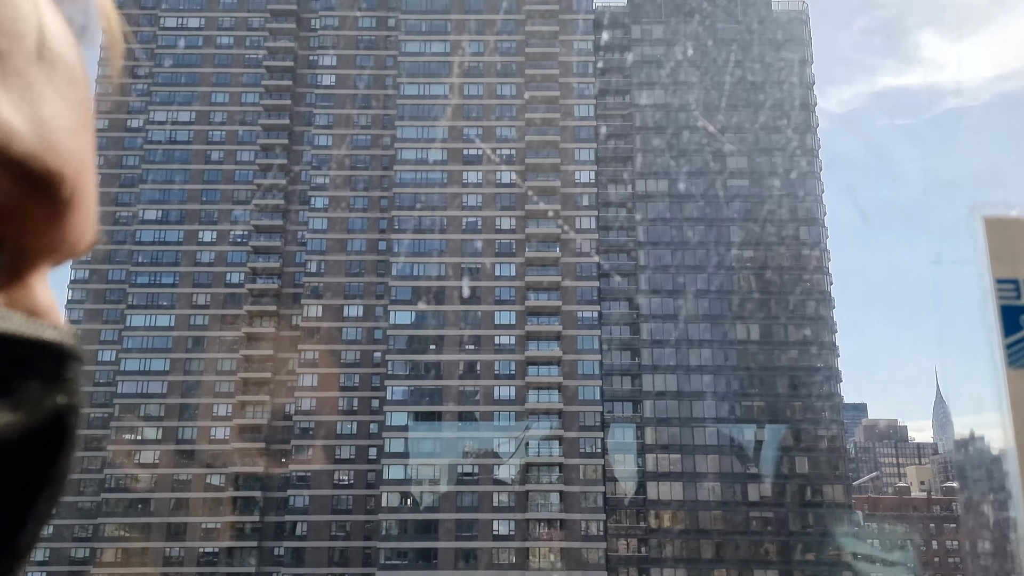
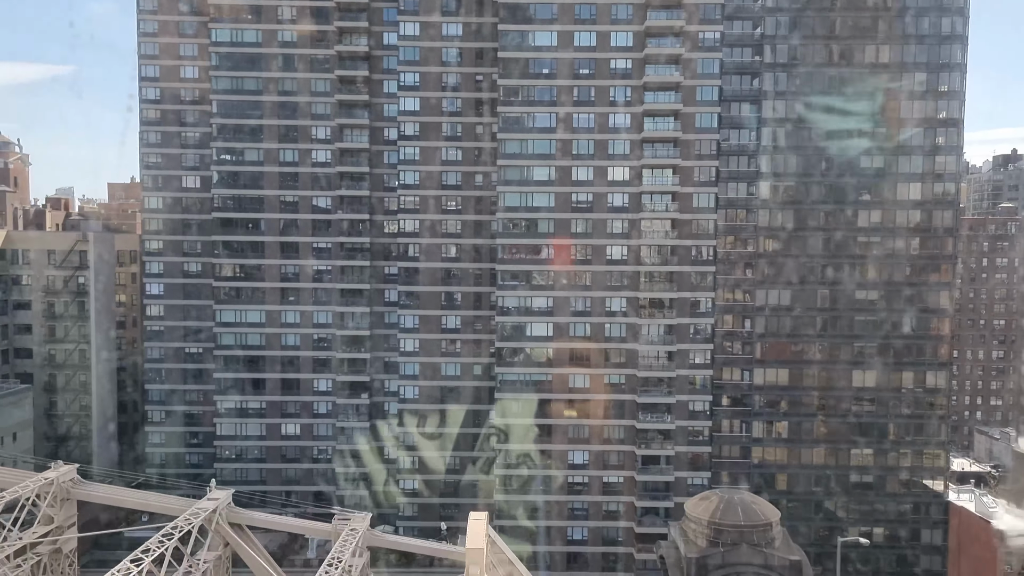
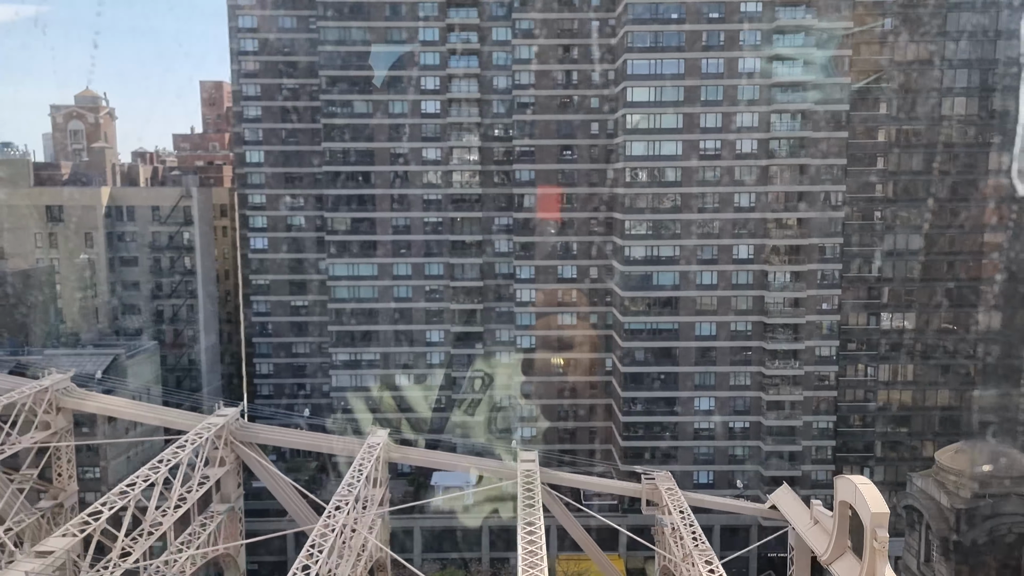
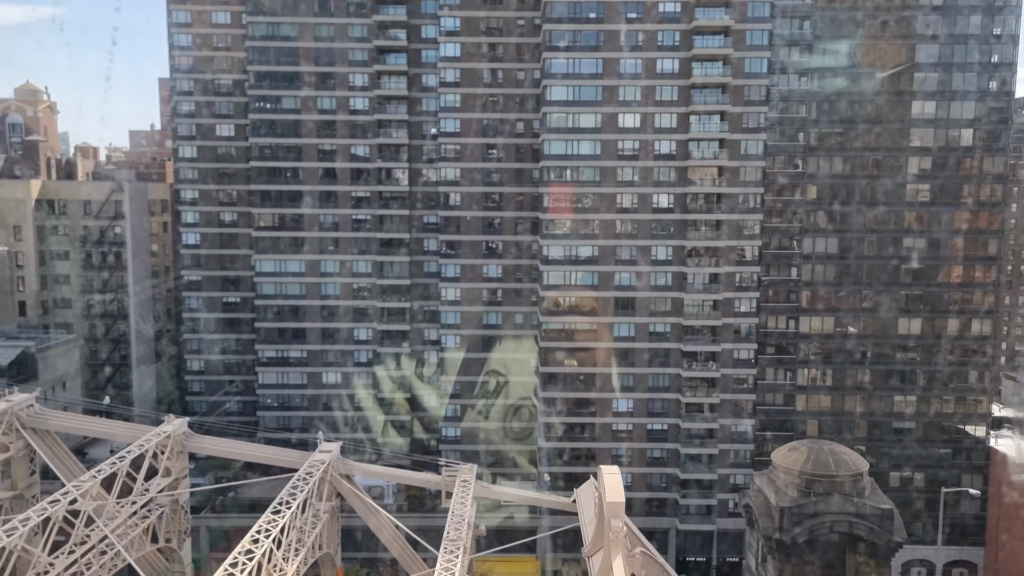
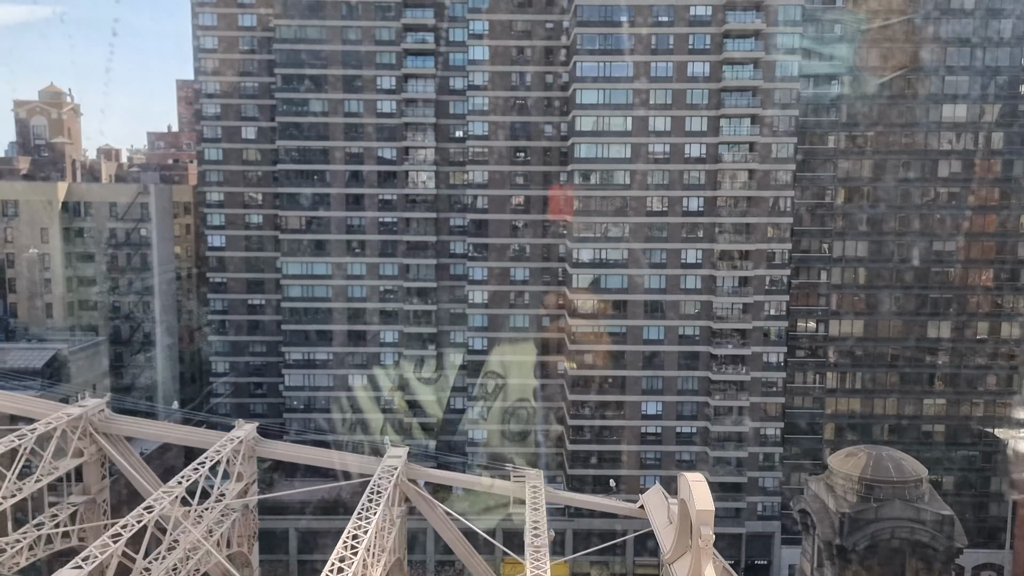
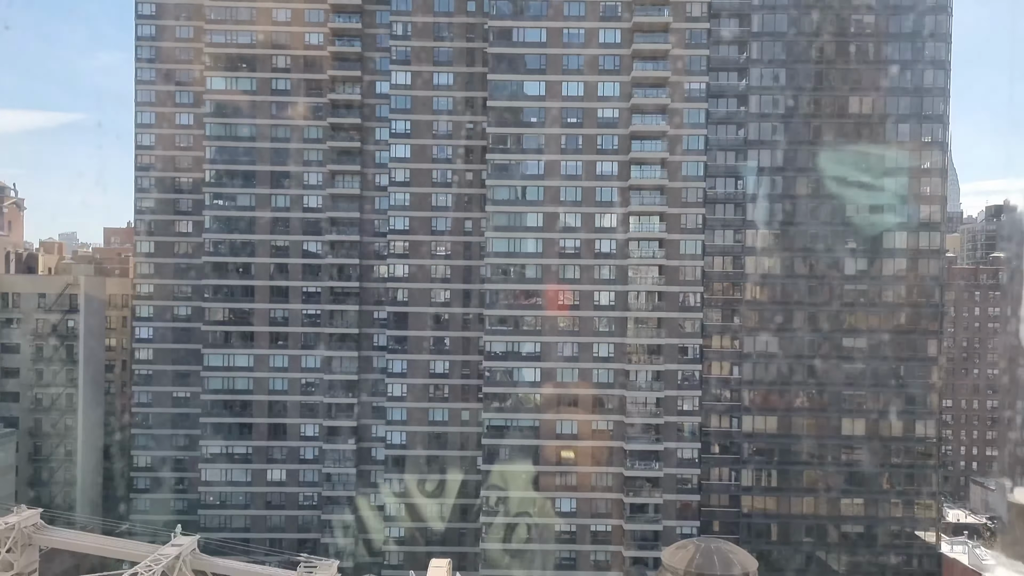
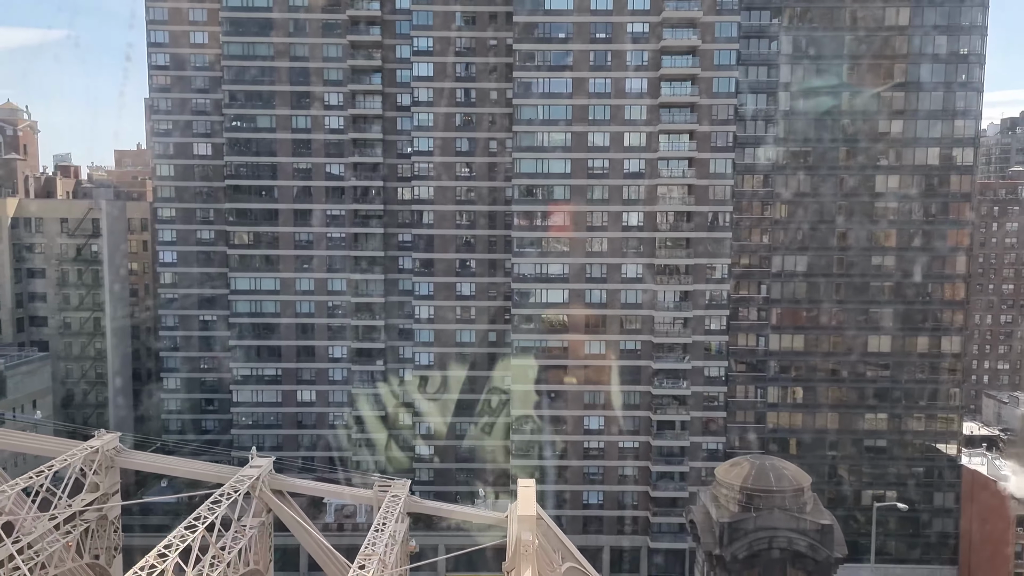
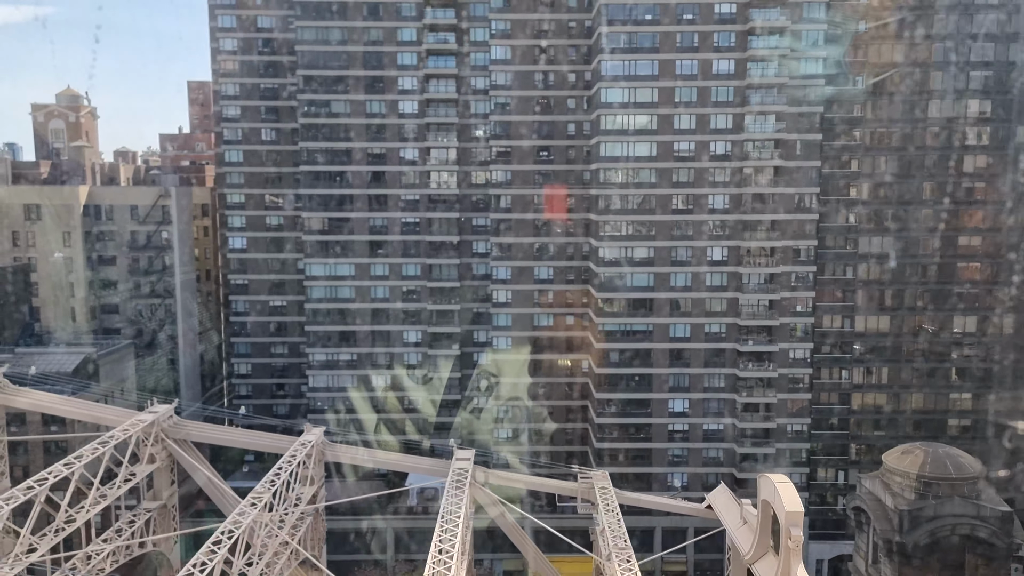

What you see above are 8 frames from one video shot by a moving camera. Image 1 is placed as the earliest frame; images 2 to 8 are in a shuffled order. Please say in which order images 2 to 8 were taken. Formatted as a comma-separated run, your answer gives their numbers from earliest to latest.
6, 2, 7, 4, 5, 8, 3
